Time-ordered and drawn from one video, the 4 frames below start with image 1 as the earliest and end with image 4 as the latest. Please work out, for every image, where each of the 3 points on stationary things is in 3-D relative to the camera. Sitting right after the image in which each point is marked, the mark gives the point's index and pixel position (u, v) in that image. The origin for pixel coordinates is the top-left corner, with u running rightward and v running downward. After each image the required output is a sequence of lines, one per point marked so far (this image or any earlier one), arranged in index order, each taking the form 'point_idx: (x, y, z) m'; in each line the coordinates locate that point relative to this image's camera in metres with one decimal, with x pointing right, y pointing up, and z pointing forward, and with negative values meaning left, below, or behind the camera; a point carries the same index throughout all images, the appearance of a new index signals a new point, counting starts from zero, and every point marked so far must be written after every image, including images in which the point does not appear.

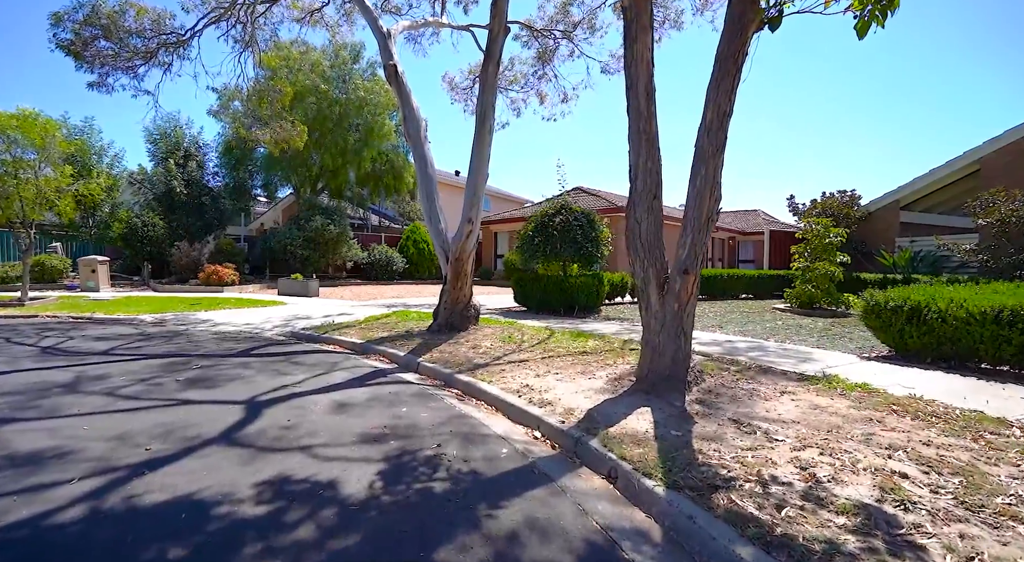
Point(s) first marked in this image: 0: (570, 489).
0: (+0.3, -1.1, +2.9) m
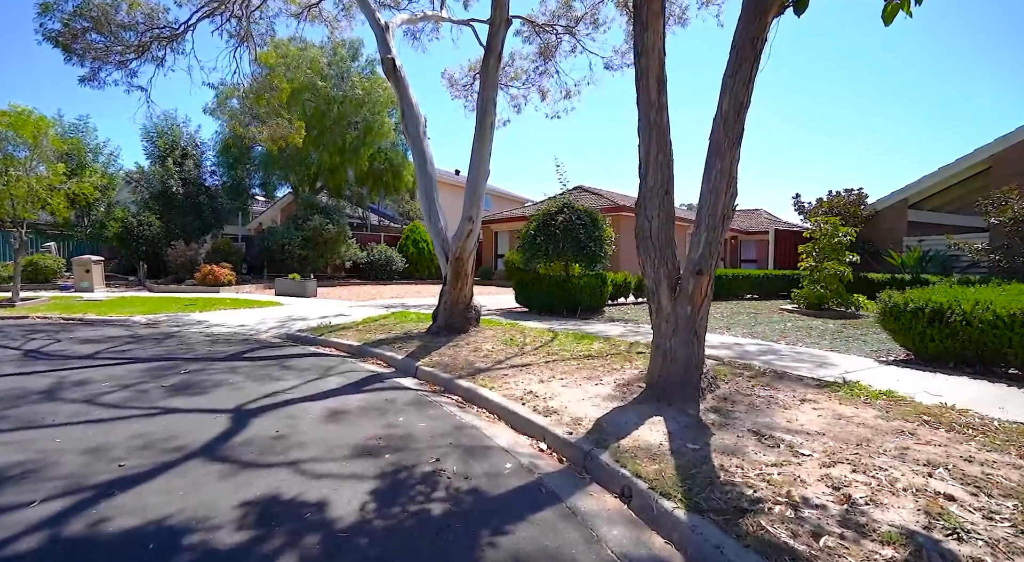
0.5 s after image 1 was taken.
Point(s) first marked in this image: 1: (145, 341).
0: (+0.3, -1.1, +2.6) m
1: (-5.1, -0.8, +7.7) m
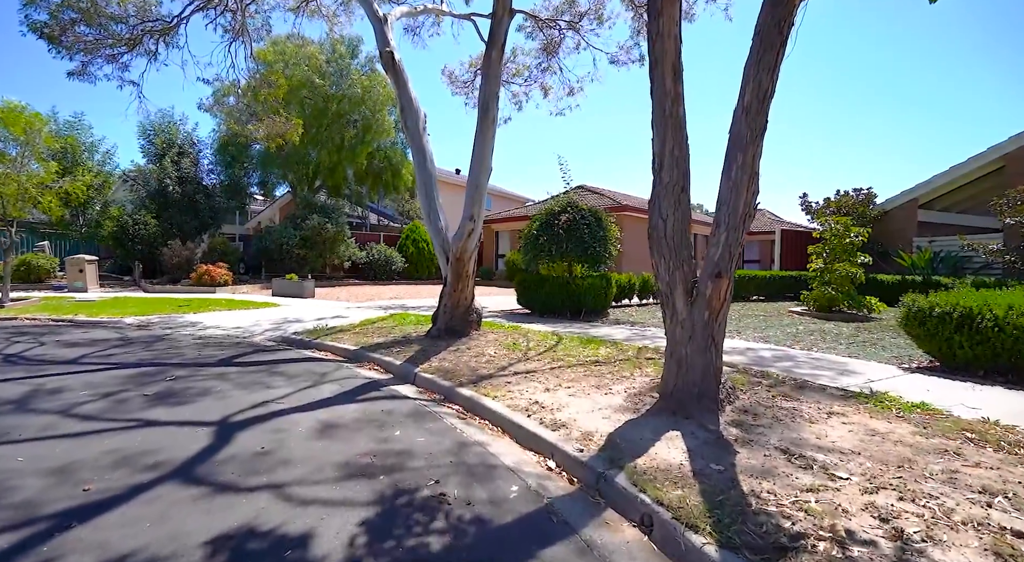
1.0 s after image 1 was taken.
0: (+0.4, -1.1, +2.3) m
1: (-5.1, -0.9, +7.4) m
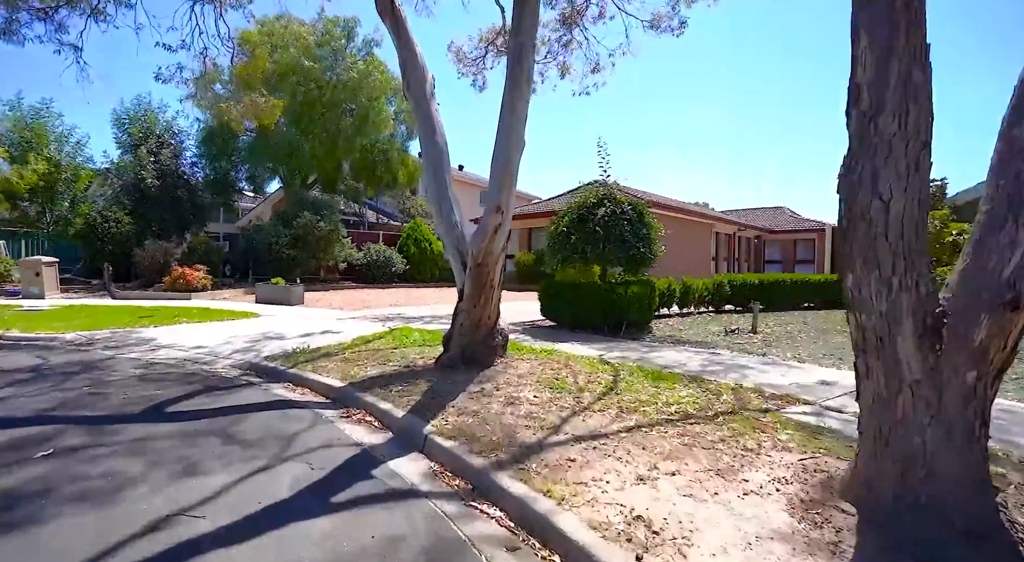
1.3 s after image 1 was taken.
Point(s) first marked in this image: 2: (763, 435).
0: (+0.8, -1.3, +0.5) m
1: (-4.7, -1.0, +5.6) m
2: (+1.6, -1.0, +3.6) m
